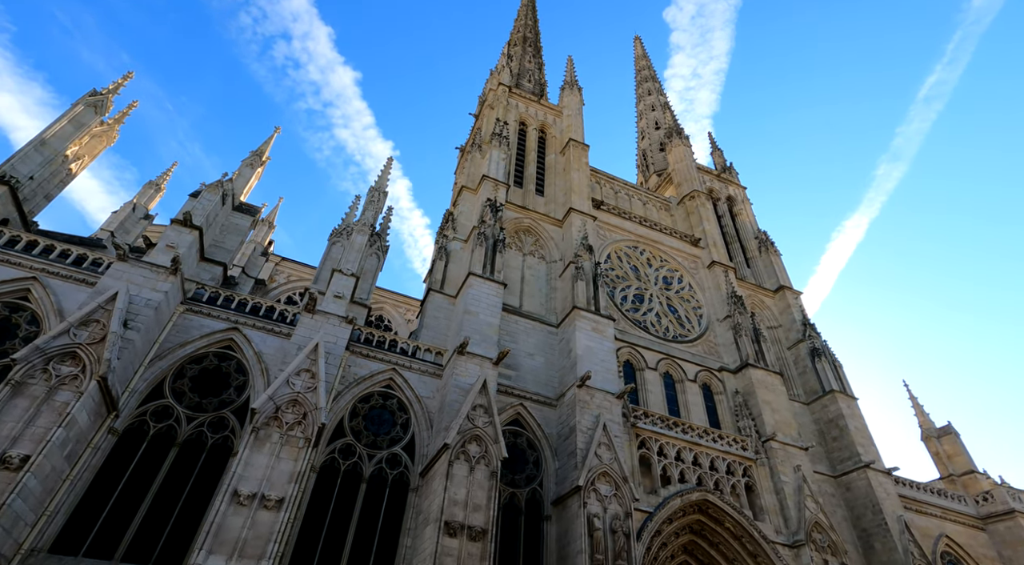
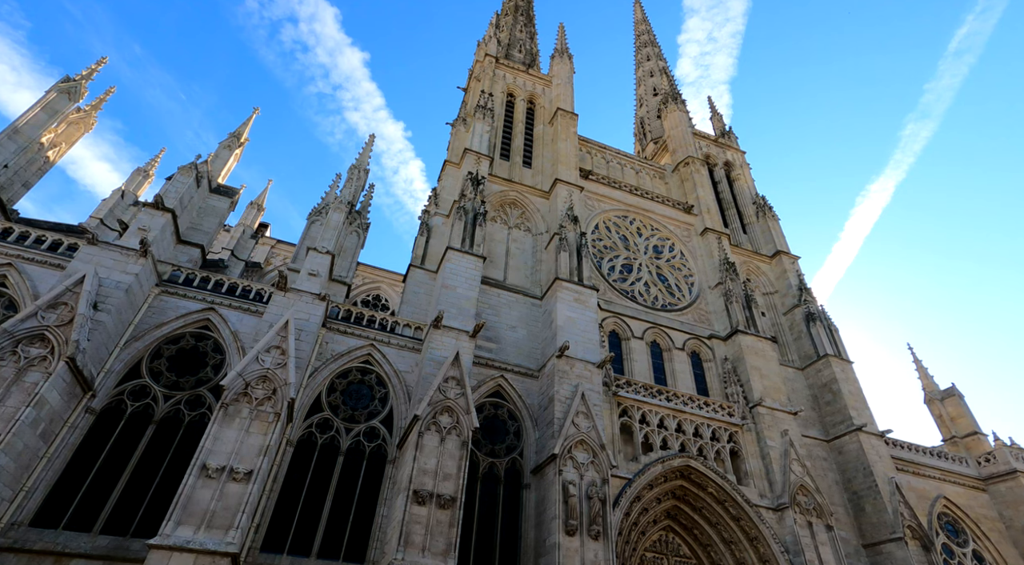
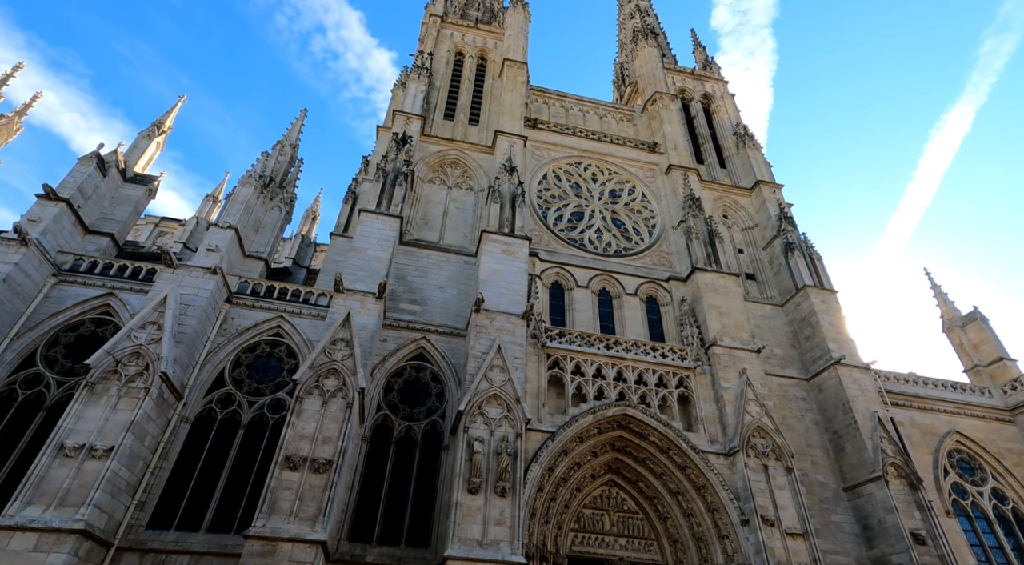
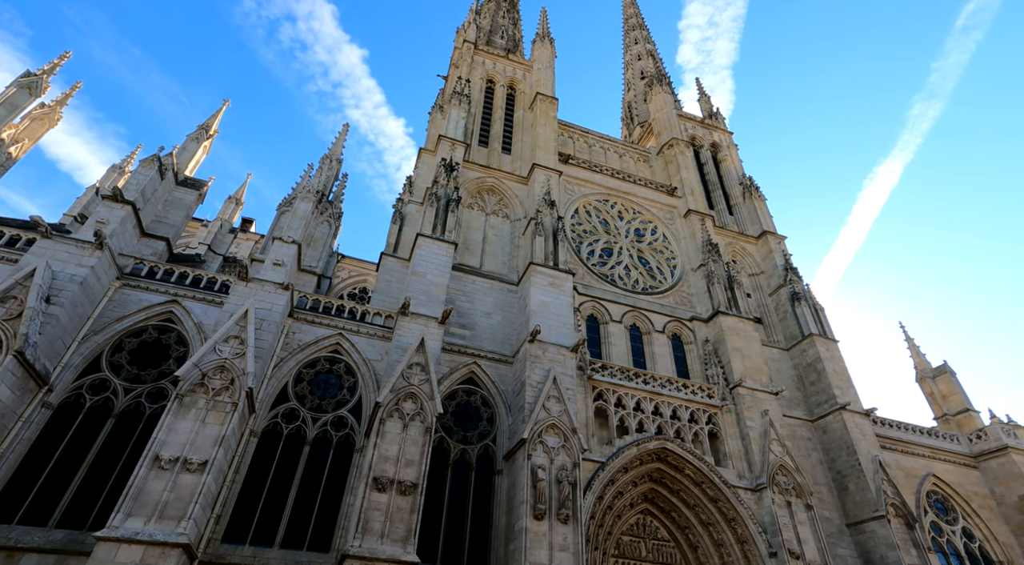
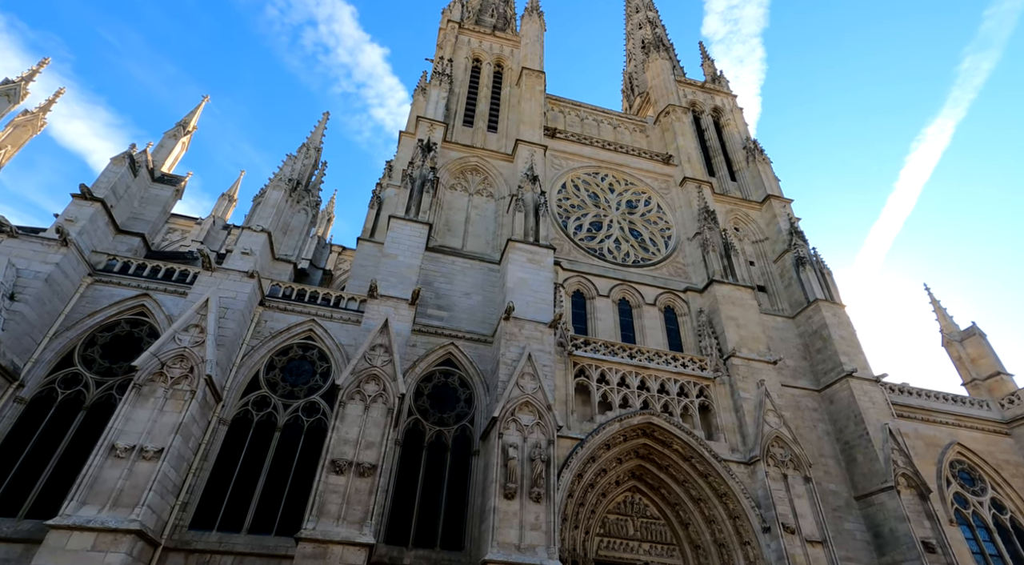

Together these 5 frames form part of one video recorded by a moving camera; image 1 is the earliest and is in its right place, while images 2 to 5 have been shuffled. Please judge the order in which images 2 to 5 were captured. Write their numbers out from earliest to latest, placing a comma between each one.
2, 4, 5, 3
